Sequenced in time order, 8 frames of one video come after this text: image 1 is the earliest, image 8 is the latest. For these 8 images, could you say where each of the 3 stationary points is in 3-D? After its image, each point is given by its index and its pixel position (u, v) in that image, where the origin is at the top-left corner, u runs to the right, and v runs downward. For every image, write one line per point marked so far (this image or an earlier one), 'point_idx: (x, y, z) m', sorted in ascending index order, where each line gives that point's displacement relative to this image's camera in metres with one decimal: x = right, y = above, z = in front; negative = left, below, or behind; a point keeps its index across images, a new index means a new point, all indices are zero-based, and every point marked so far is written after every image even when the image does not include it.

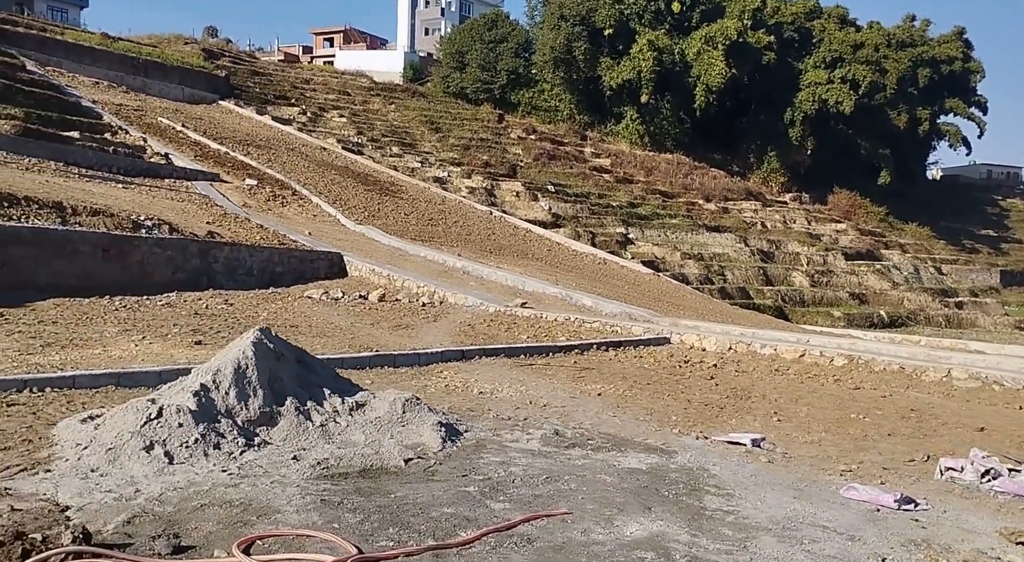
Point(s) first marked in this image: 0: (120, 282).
0: (-5.5, 0.0, +12.7) m
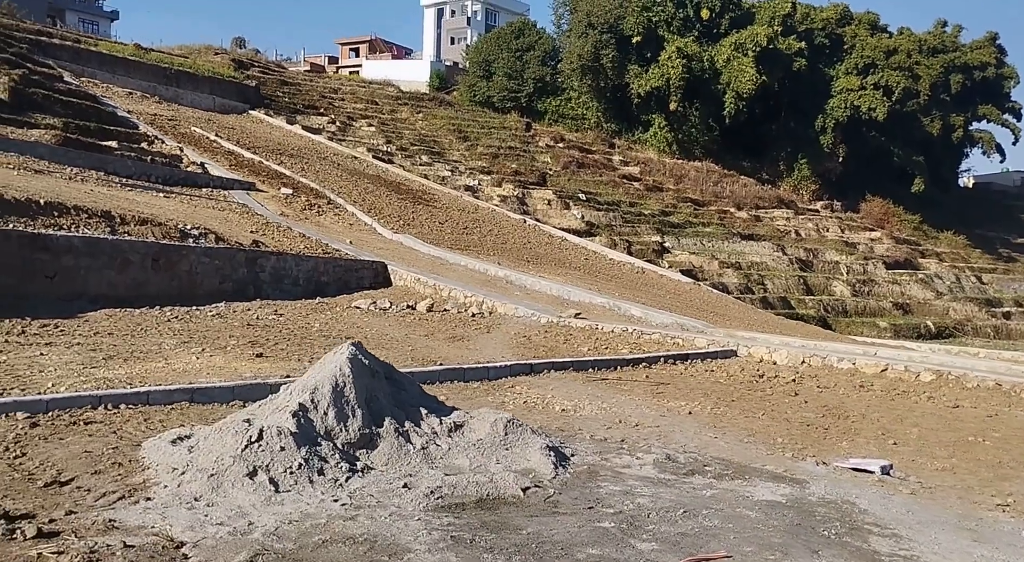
0: (-4.7, -0.2, +12.6) m
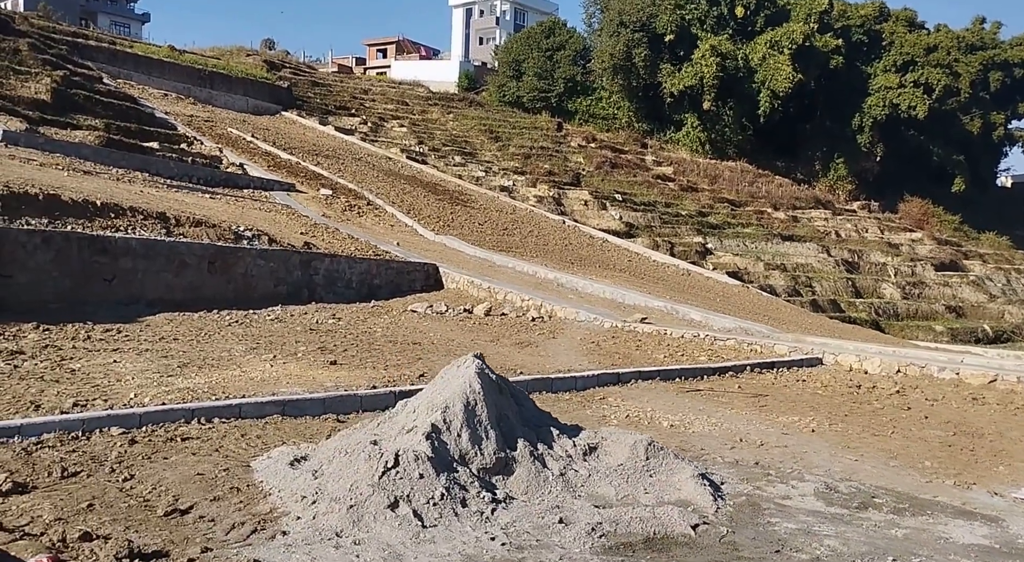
0: (-3.9, -0.2, +12.4) m
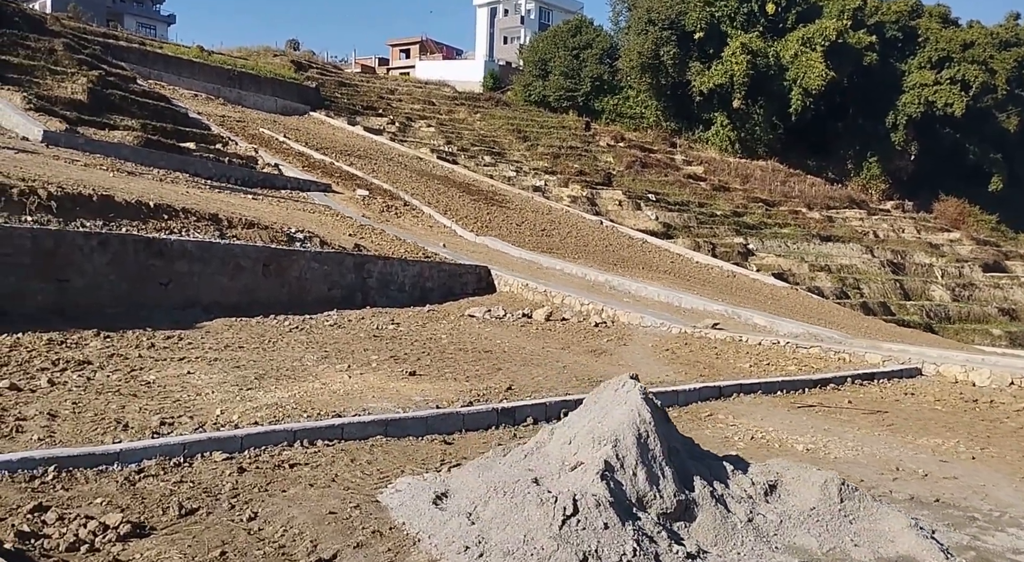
0: (-3.1, -0.2, +12.1) m
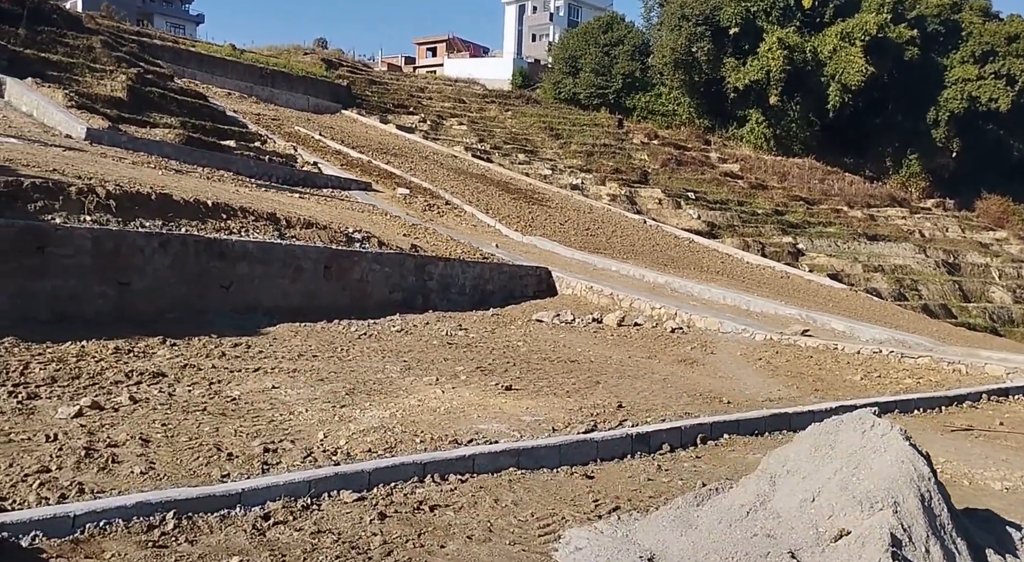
0: (-2.2, -0.3, +11.6) m
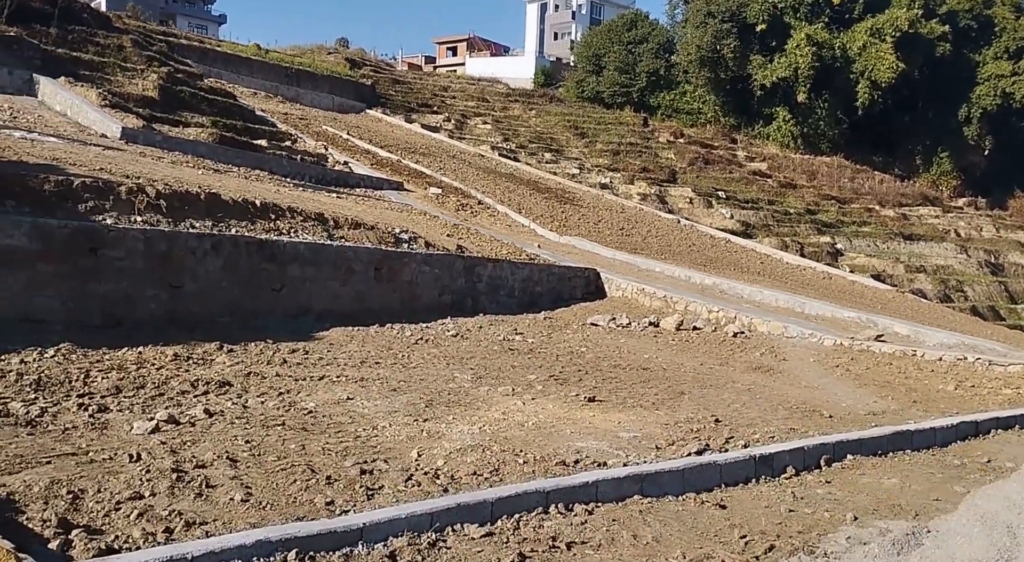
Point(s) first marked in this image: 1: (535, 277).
0: (-1.5, -0.3, +11.3) m
1: (+0.3, +0.1, +13.3) m
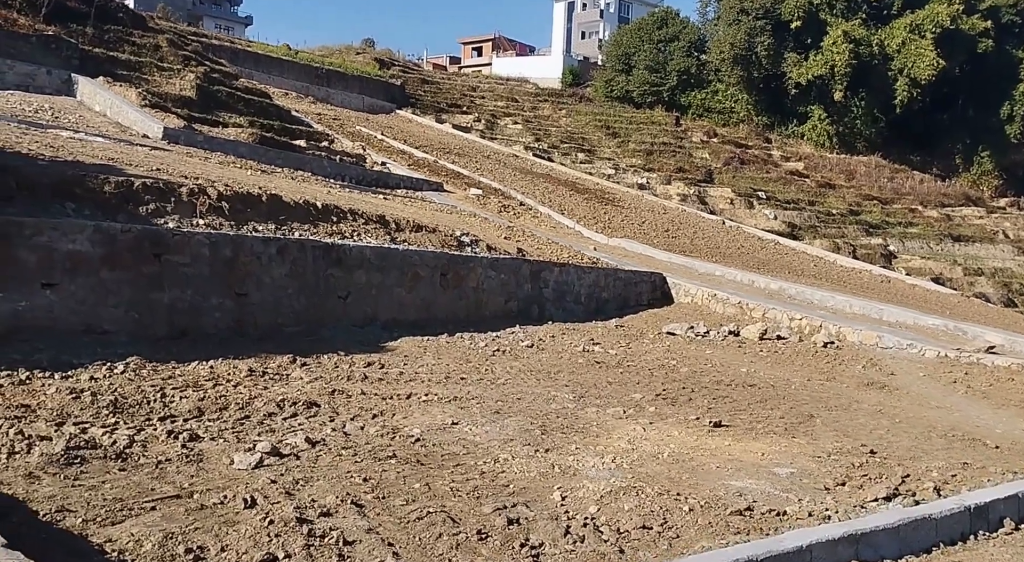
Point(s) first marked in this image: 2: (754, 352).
0: (-0.6, -0.4, +10.7) m
1: (+1.3, 0.0, +12.7) m
2: (+2.6, -0.8, +9.7) m
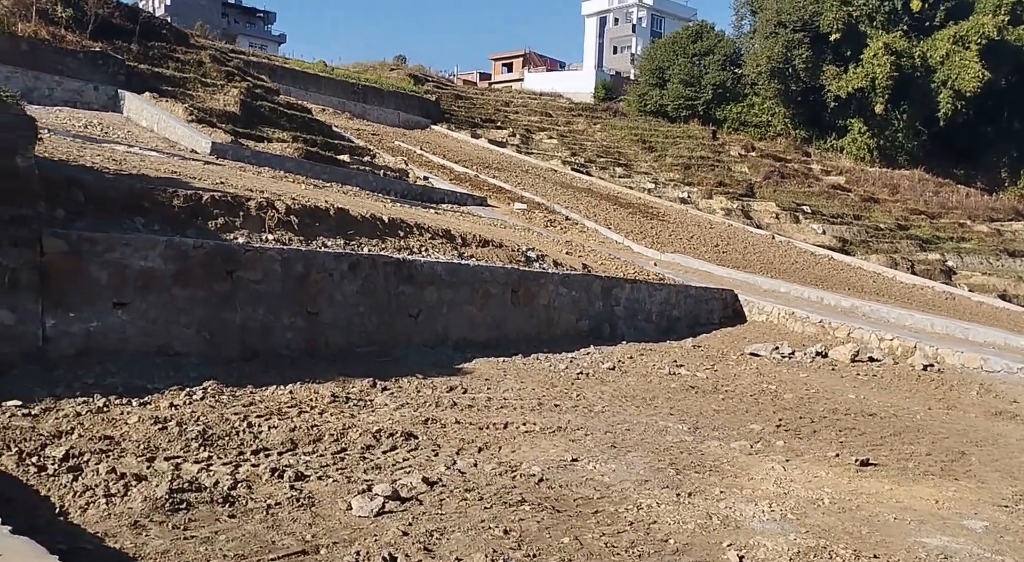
0: (+0.2, -0.6, +10.2) m
1: (+2.2, -0.2, +12.1) m
2: (+3.4, -0.9, +9.0) m
